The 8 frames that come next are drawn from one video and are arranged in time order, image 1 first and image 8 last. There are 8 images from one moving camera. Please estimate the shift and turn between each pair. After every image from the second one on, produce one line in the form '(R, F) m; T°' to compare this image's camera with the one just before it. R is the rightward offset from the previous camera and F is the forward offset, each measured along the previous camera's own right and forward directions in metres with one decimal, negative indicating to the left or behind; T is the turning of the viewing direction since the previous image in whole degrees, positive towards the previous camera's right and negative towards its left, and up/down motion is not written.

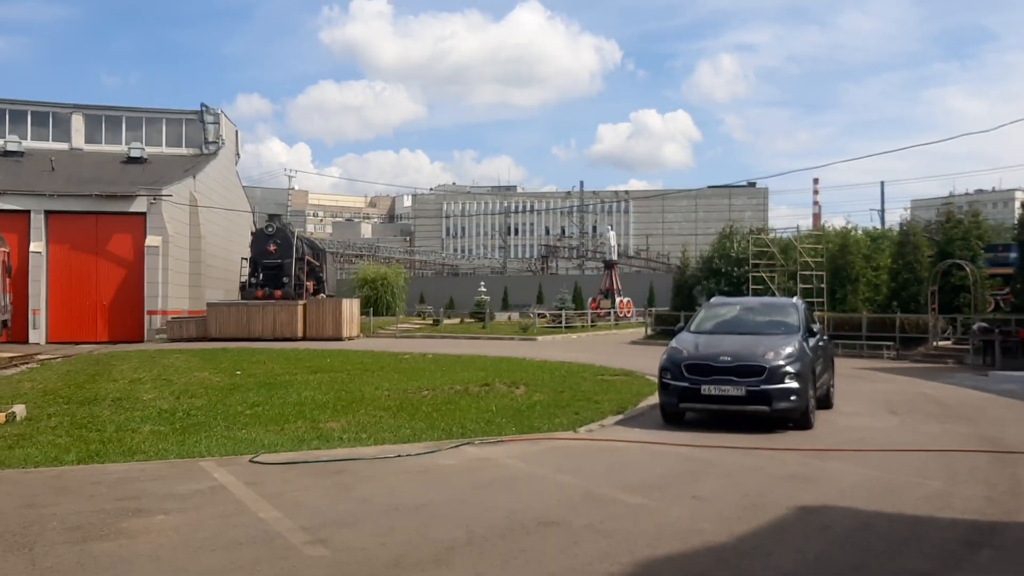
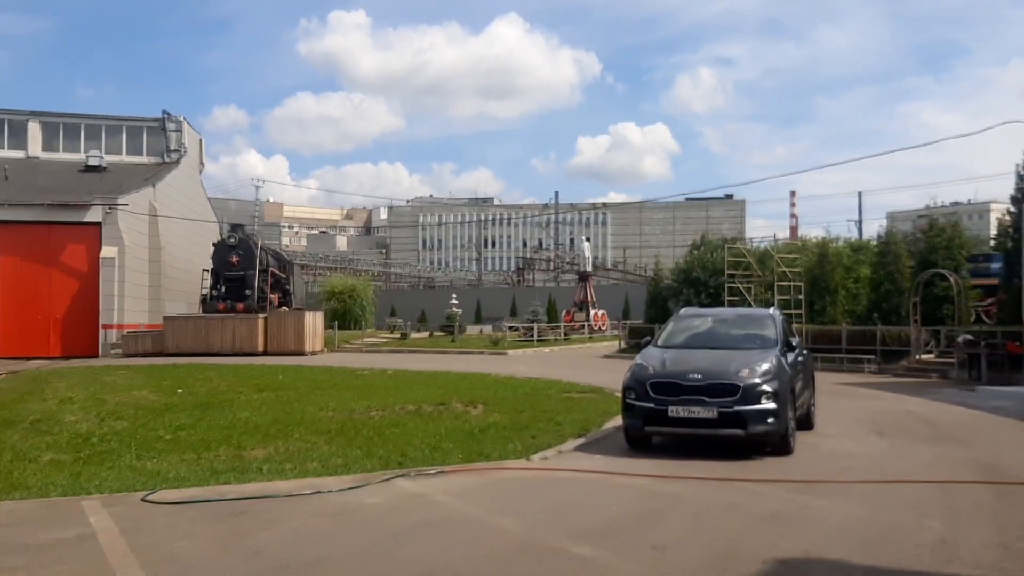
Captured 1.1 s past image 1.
(+0.4, +1.2) m; +1°
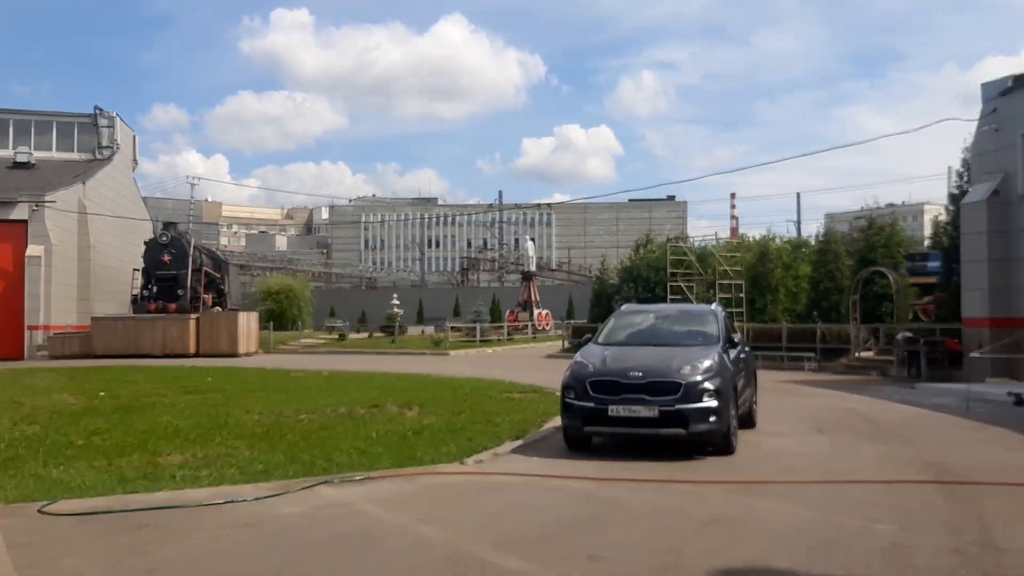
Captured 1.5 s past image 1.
(+0.1, +0.5) m; +3°
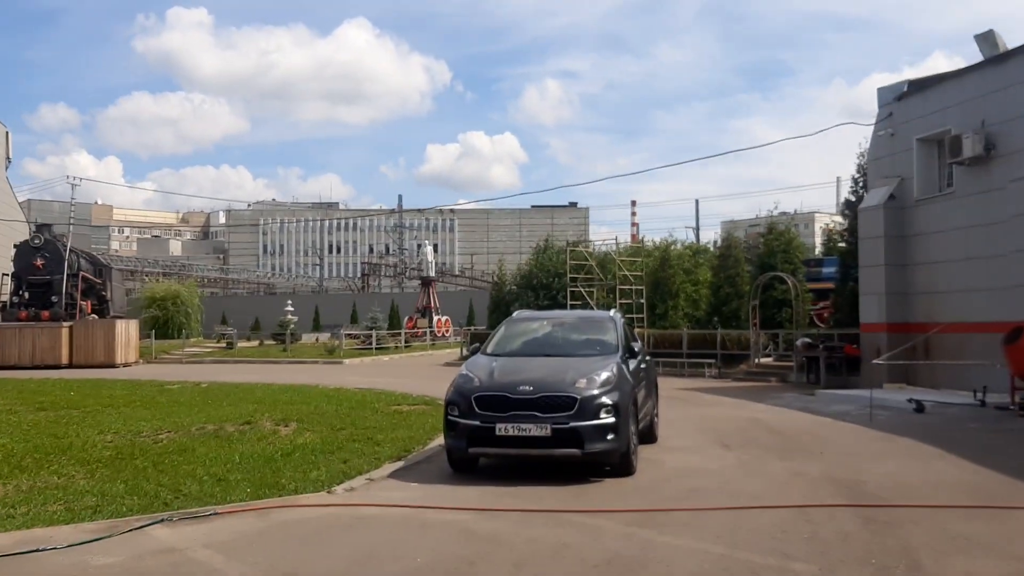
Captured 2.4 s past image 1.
(+0.3, +1.0) m; +6°
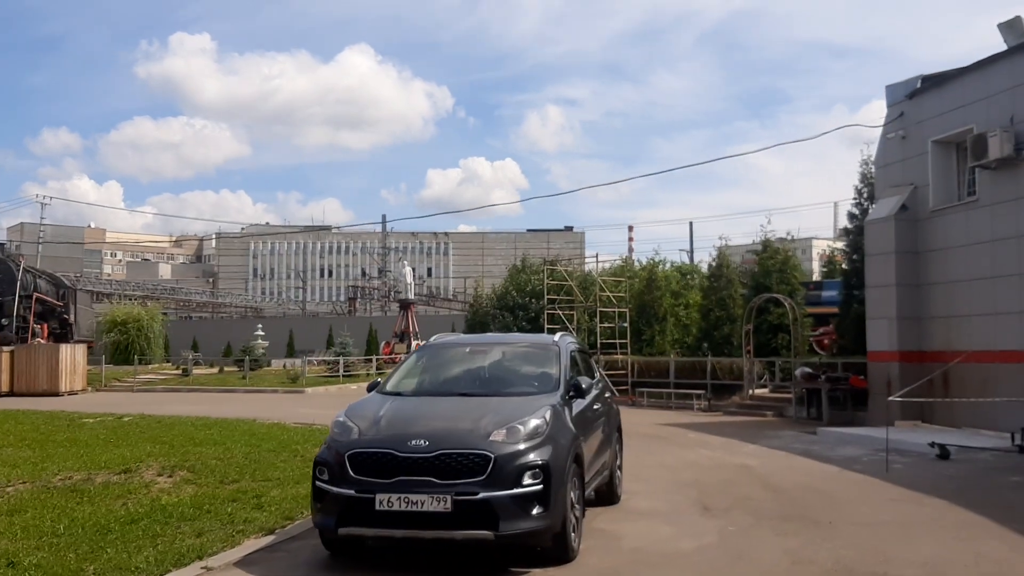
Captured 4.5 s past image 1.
(+0.8, +2.5) m; 0°
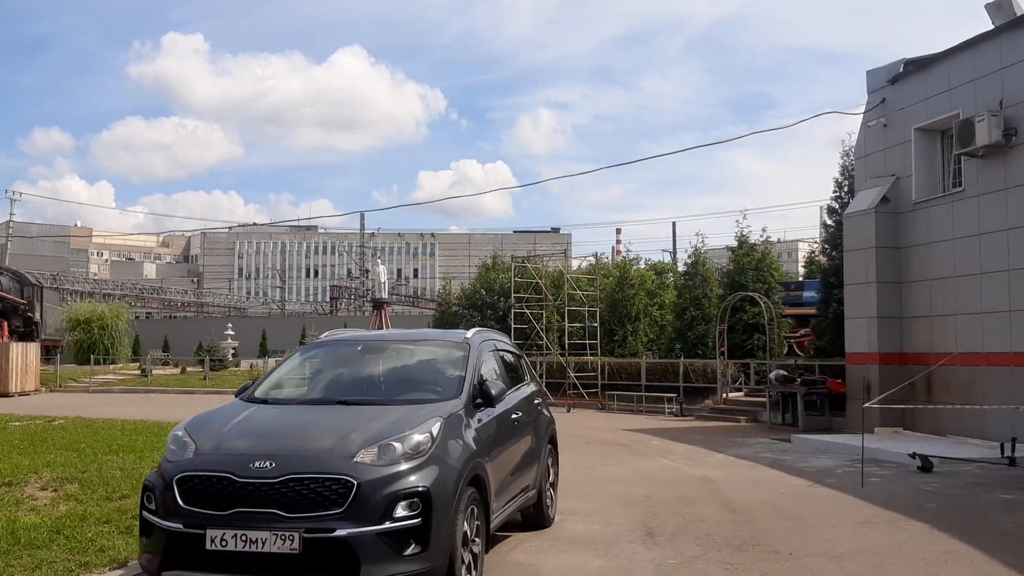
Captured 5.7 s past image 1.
(+0.7, +1.2) m; +1°
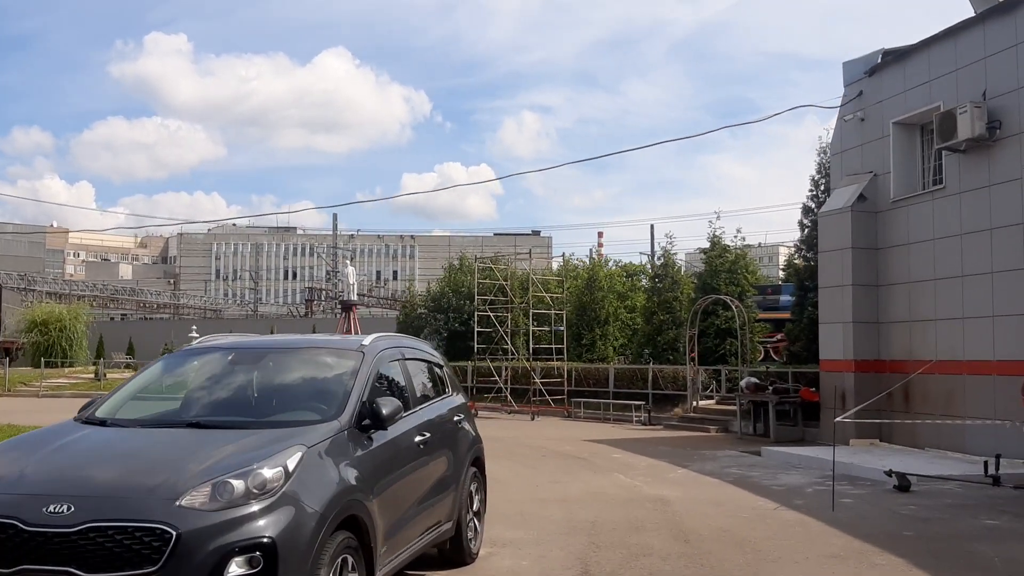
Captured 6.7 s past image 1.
(+0.5, +1.0) m; +1°
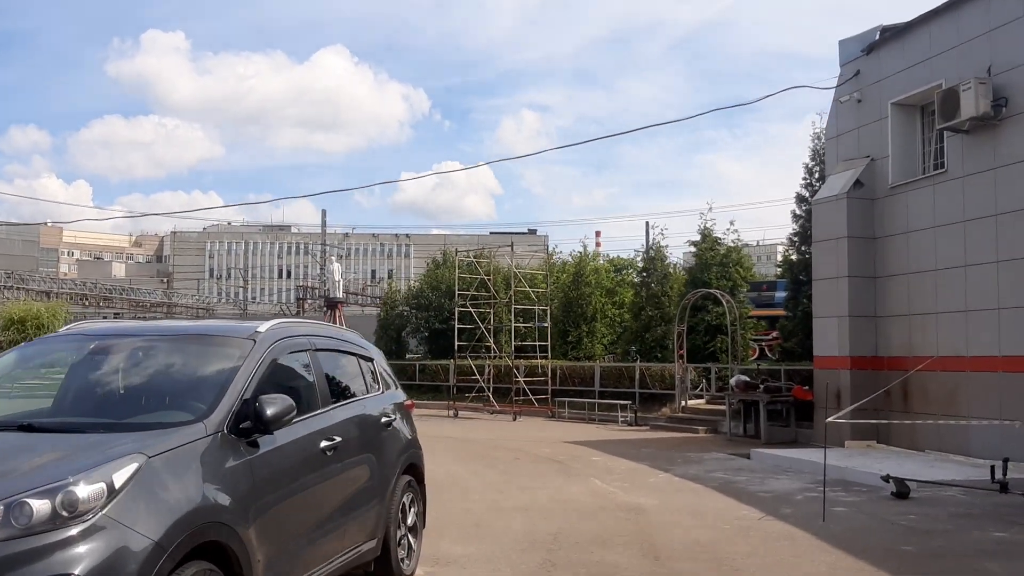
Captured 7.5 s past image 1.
(+0.4, +0.9) m; 0°
